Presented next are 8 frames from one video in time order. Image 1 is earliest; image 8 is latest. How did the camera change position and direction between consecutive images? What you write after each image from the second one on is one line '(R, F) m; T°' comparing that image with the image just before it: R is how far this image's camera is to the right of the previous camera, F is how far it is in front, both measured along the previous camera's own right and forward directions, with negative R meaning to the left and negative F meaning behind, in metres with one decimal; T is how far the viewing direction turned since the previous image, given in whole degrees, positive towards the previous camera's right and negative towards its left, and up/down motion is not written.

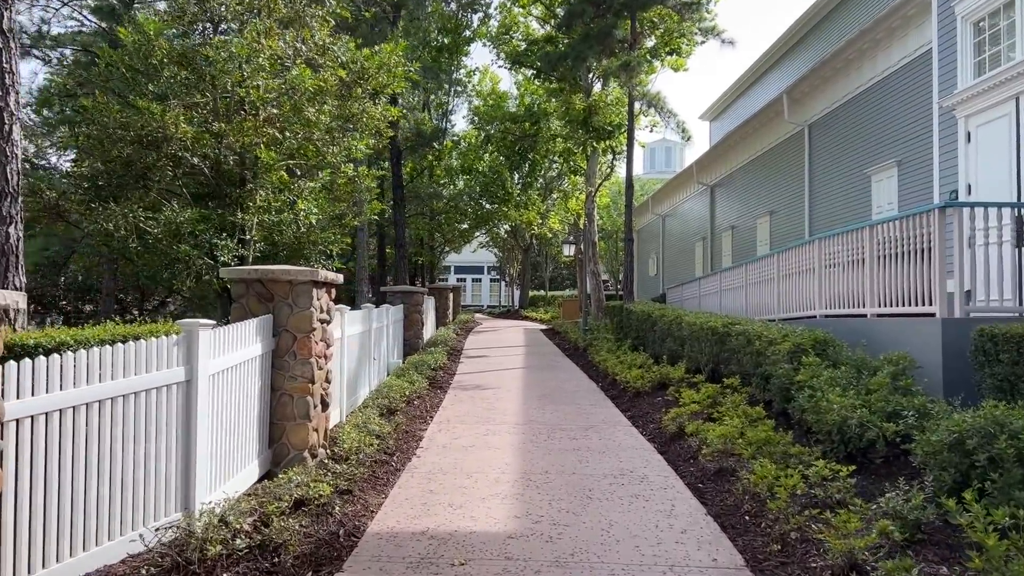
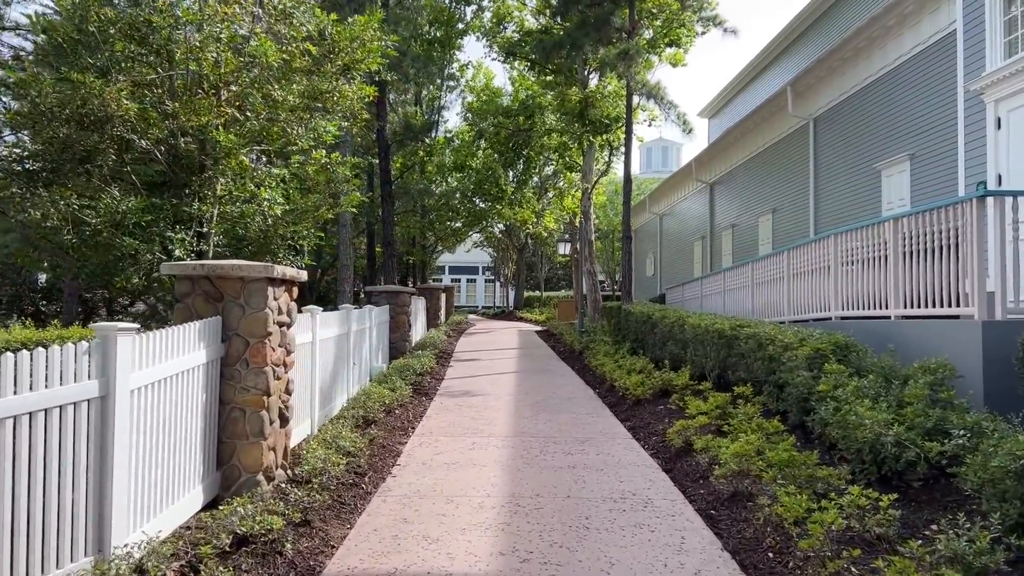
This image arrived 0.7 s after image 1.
(+0.1, +0.7) m; 0°
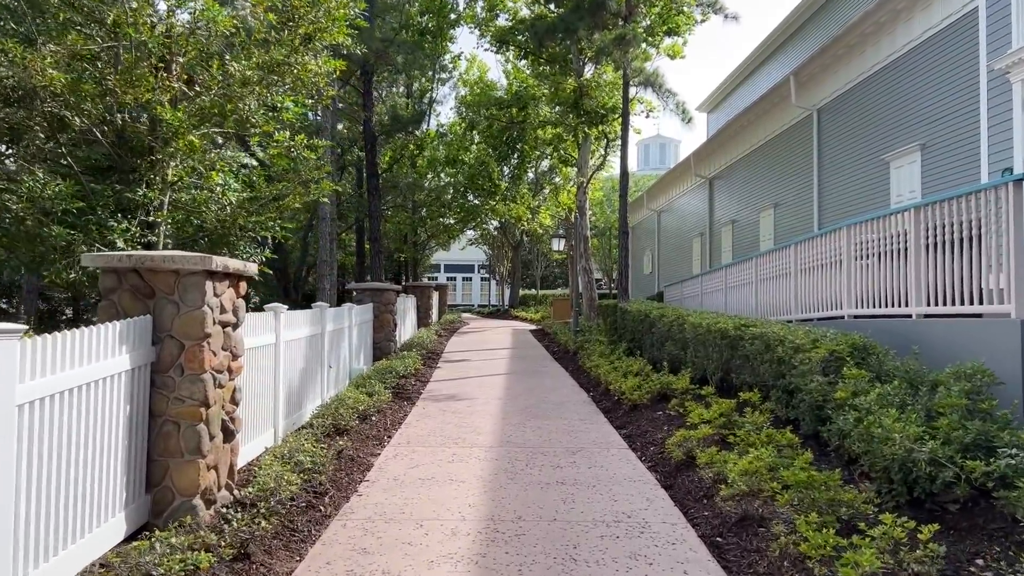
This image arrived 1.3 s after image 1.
(+0.1, +0.6) m; 0°
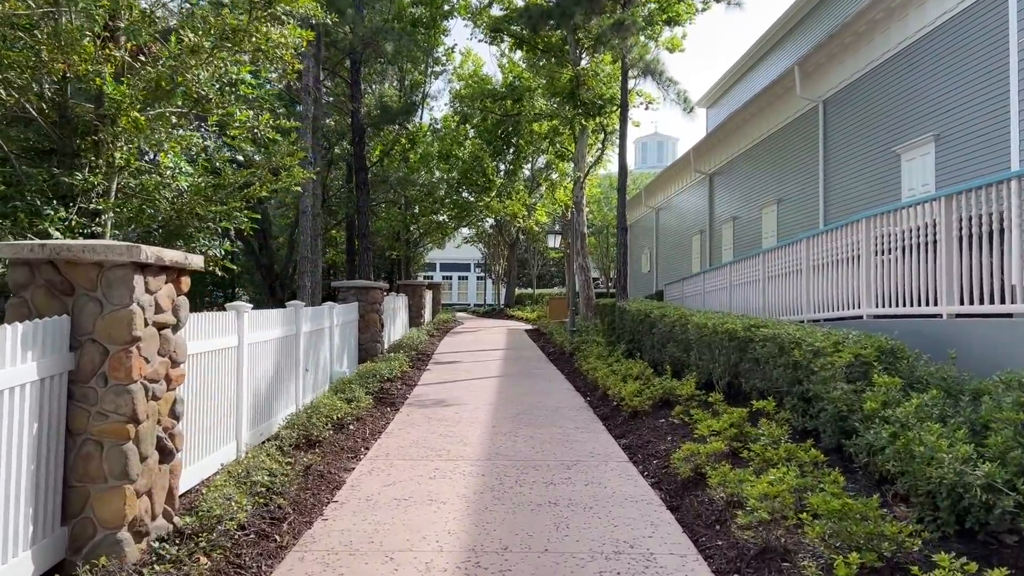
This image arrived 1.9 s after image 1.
(+0.1, +0.6) m; 0°
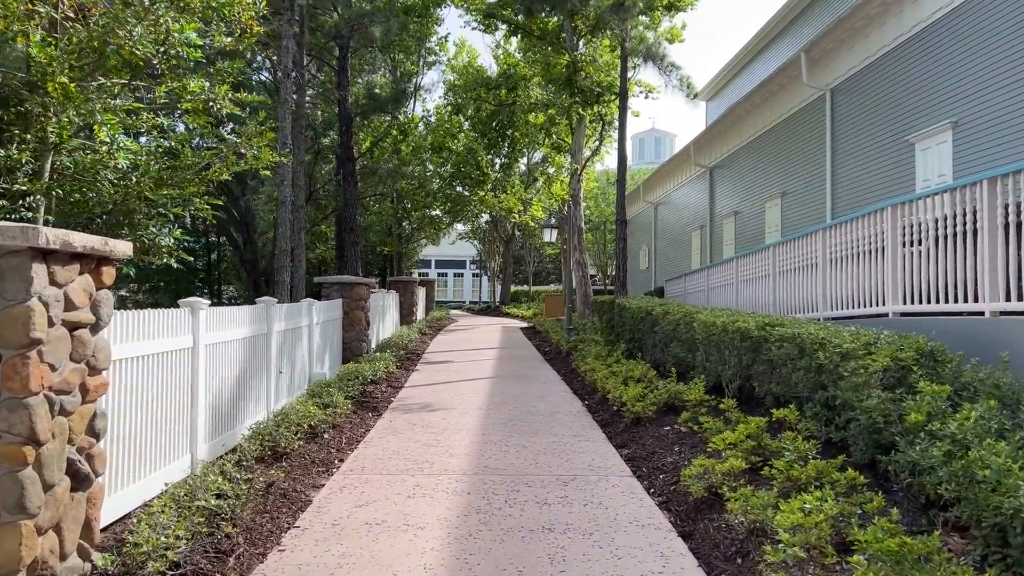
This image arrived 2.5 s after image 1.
(0.0, +0.6) m; 0°
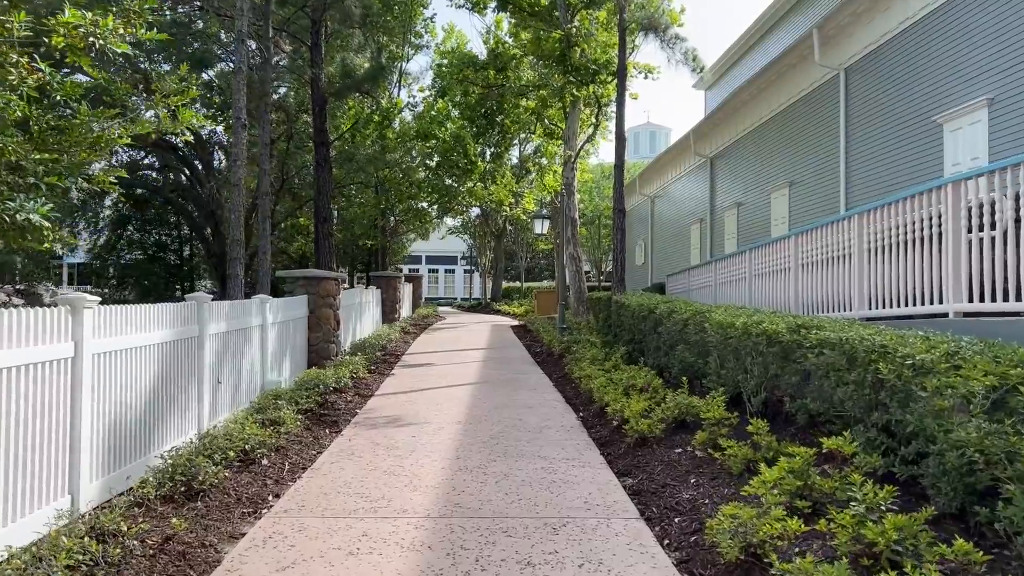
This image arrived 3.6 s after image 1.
(+0.1, +1.1) m; 0°
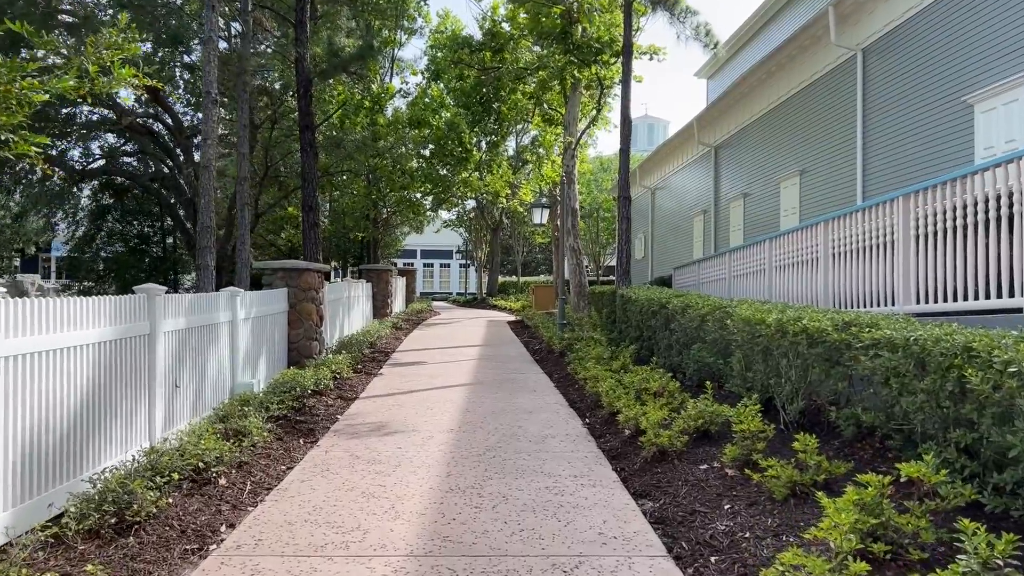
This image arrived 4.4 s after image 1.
(0.0, +0.8) m; 0°
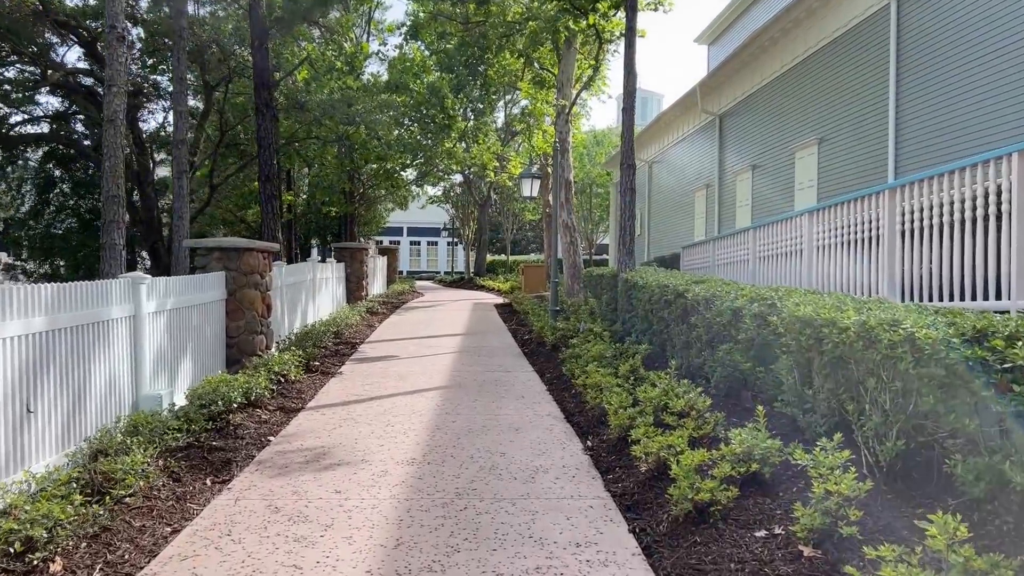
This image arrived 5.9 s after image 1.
(+0.1, +1.5) m; +1°
